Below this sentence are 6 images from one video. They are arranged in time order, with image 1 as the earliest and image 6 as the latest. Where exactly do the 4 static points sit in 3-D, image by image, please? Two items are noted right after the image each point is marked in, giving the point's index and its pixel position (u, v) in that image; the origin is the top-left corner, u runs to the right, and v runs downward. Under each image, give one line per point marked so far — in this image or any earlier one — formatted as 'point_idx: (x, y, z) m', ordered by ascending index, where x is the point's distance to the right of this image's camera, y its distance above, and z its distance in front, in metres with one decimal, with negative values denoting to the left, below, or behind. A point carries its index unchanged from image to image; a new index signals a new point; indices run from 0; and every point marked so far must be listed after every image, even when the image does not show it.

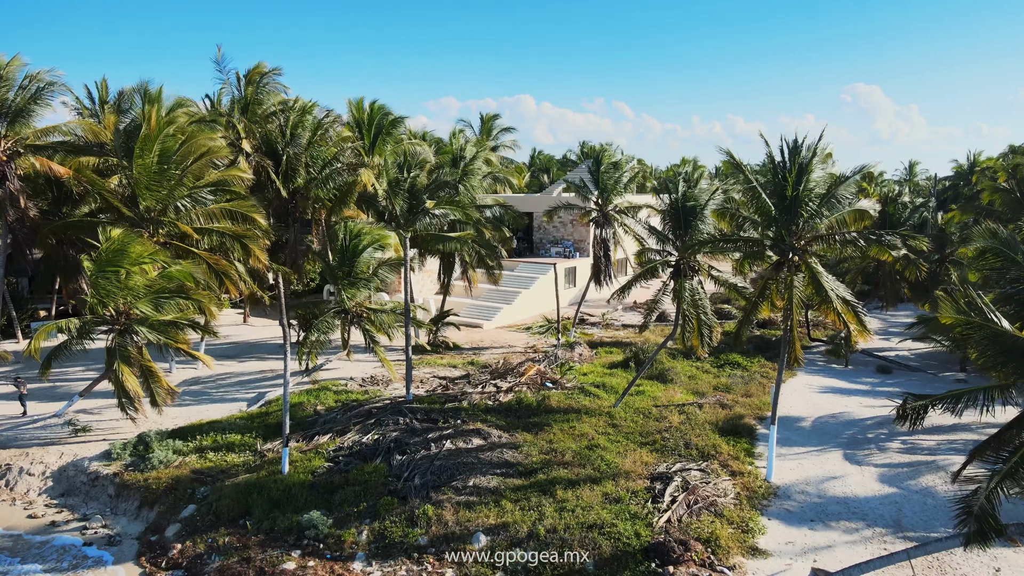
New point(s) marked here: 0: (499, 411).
0: (-0.3, -2.4, +15.9) m
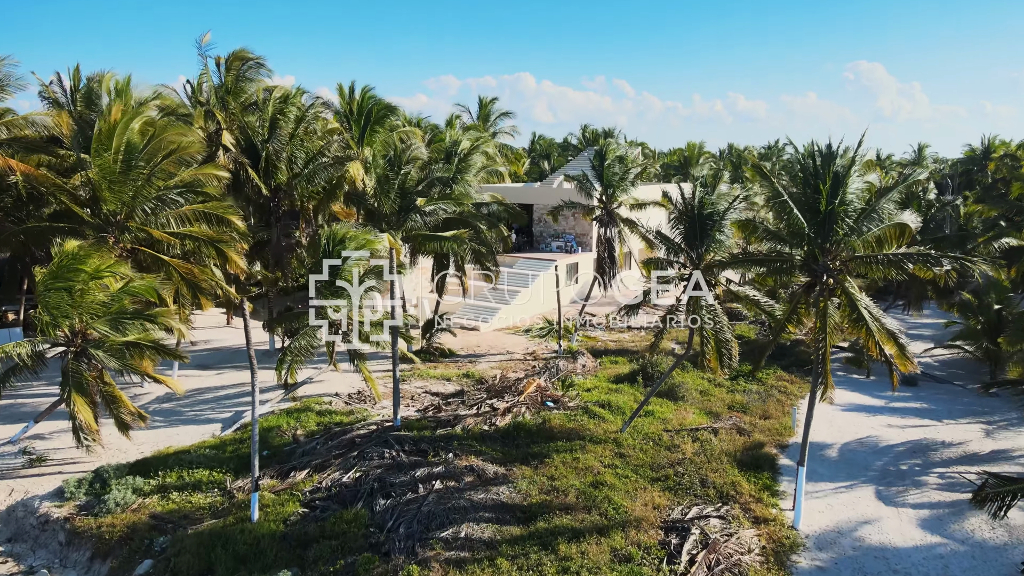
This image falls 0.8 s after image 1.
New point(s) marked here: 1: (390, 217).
0: (-0.3, -2.7, +14.5) m
1: (-2.9, +1.7, +19.6) m
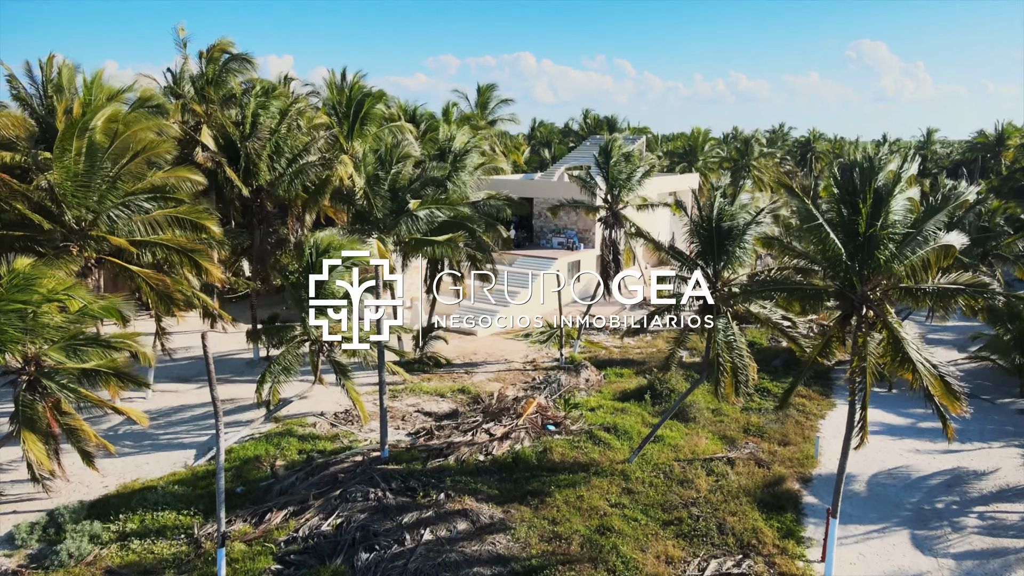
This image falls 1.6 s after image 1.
0: (-0.3, -3.0, +13.2) m
1: (-2.9, +1.5, +18.2) m
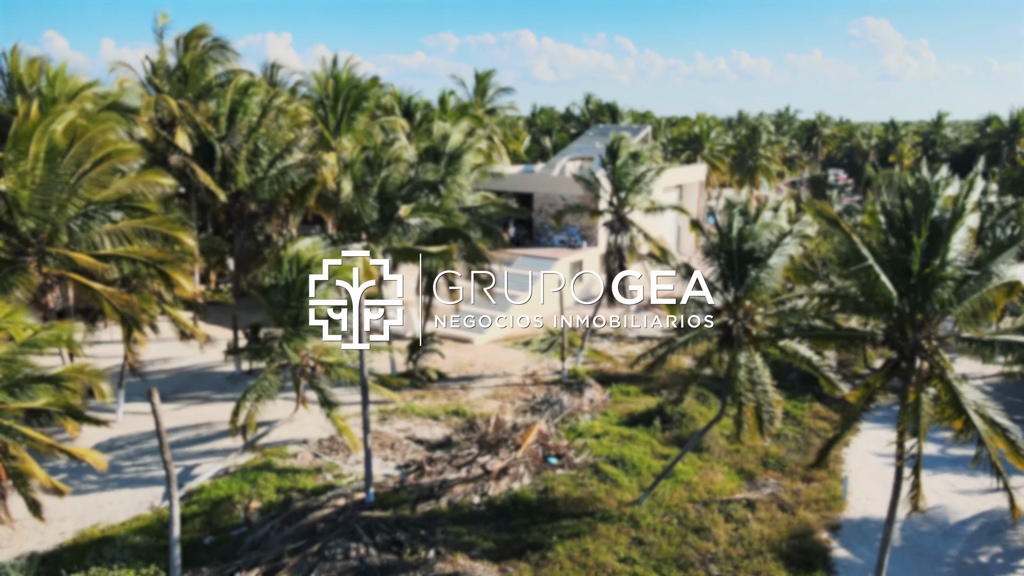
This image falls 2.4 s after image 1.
0: (-0.4, -3.4, +12.0) m
1: (-3.0, +1.2, +16.9) m
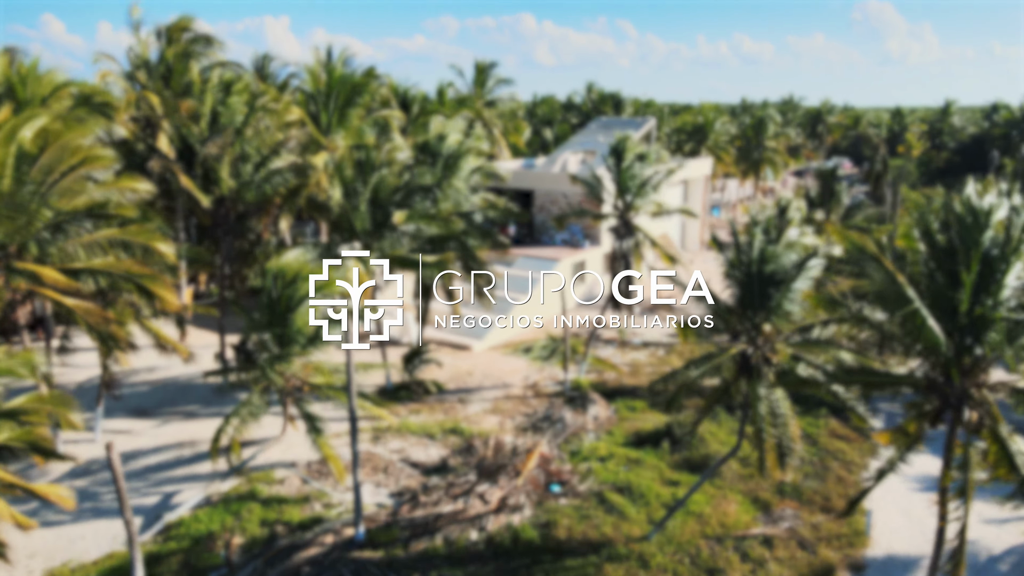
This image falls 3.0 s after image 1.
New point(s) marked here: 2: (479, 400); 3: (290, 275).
0: (-0.4, -3.7, +11.2) m
1: (-3.0, +1.0, +16.0) m
2: (-0.7, -2.5, +18.0) m
3: (-3.7, +0.2, +13.3) m
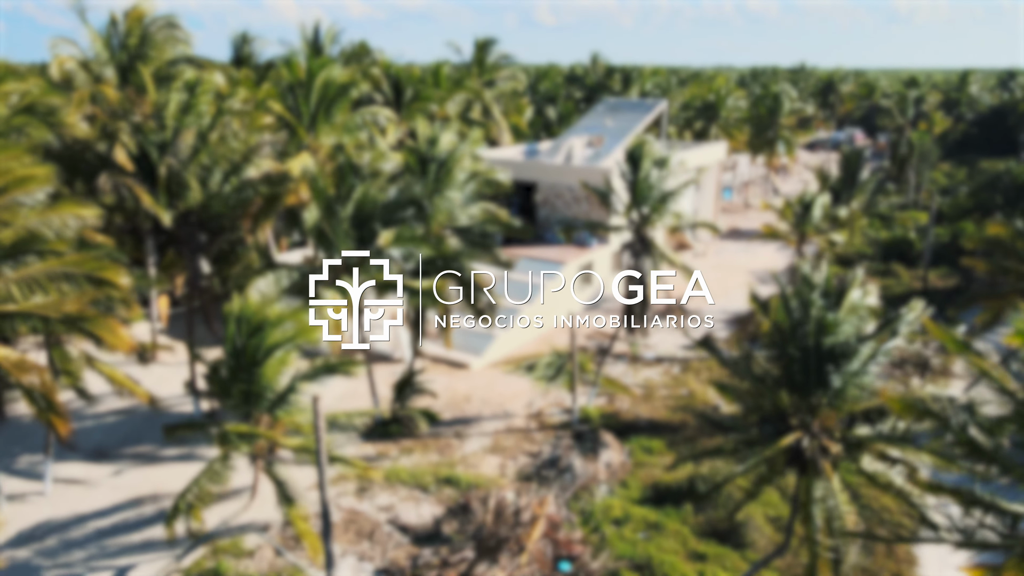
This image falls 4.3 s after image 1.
0: (-0.3, -4.5, +9.5) m
1: (-2.9, +0.5, +14.0) m
2: (-0.7, -2.9, +16.2) m
3: (-3.6, -0.5, +11.4) m
